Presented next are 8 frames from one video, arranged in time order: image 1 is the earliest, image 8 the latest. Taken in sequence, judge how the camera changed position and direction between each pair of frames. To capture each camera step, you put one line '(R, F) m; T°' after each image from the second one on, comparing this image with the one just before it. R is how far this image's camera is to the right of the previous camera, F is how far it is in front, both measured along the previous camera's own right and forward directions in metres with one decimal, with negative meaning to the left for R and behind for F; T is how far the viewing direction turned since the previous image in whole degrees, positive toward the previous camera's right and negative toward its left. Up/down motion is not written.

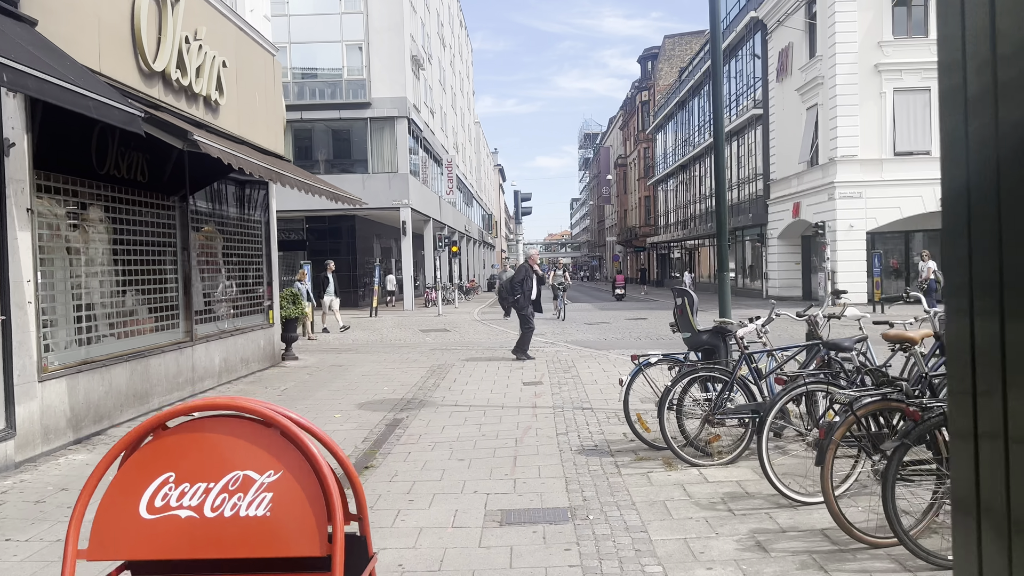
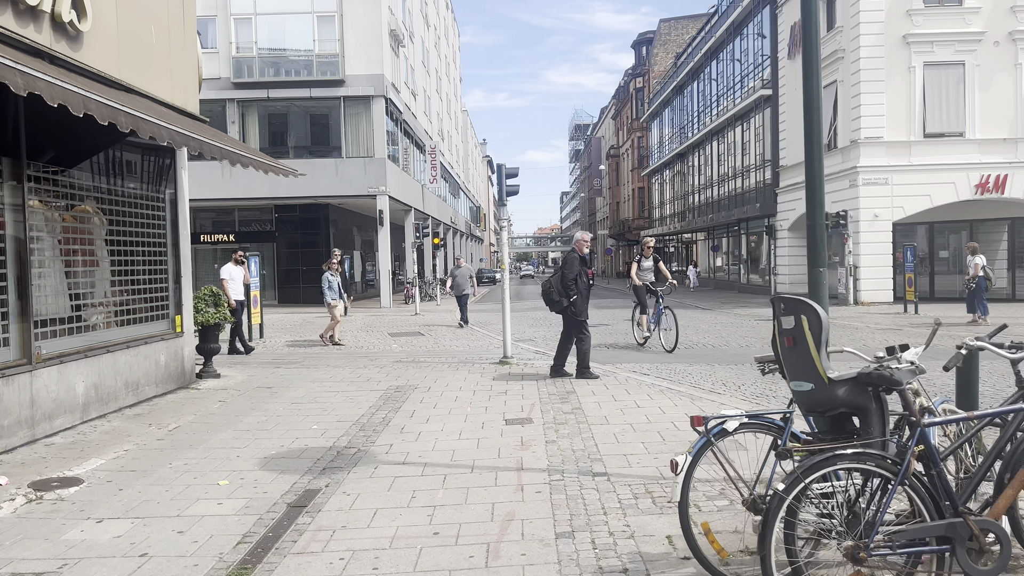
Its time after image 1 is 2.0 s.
(+0.1, +2.6) m; +1°
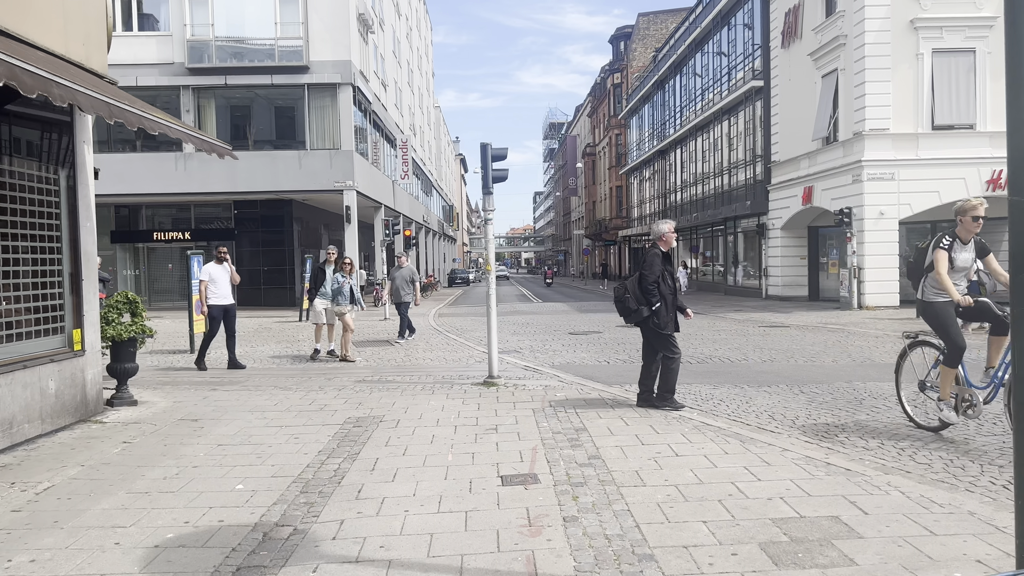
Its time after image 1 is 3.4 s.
(-0.2, +1.8) m; +2°
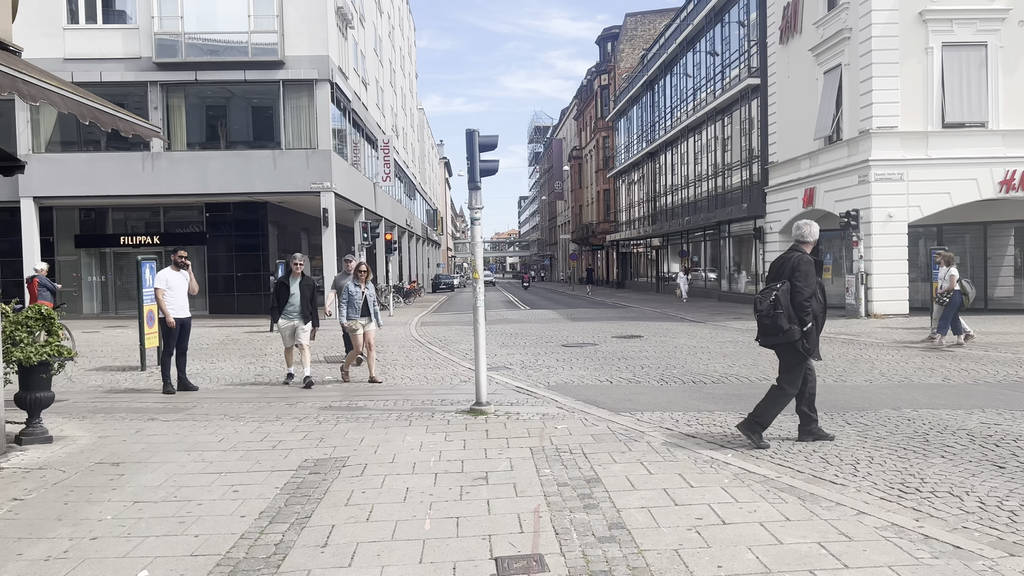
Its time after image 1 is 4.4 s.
(-0.1, +1.3) m; +1°
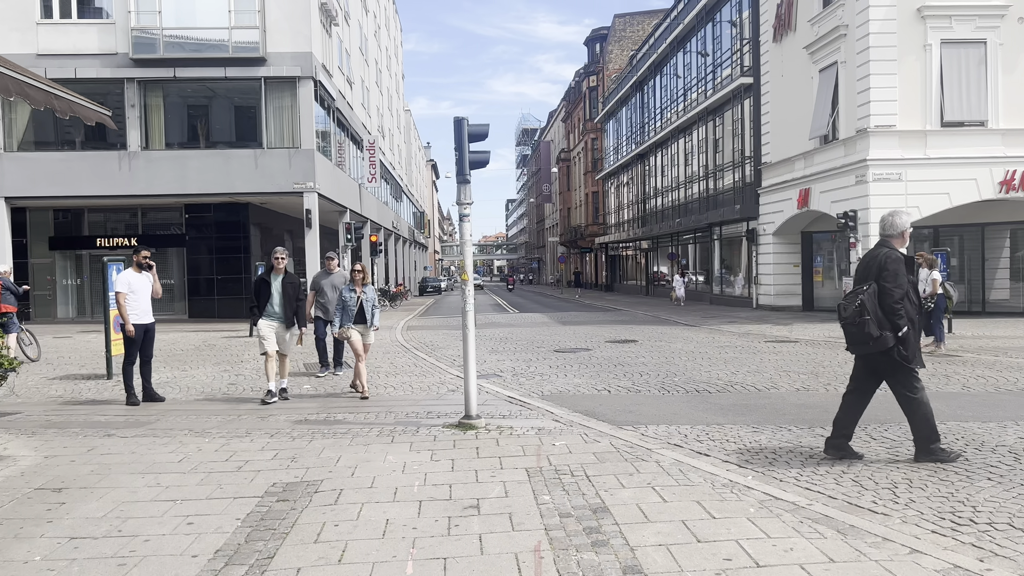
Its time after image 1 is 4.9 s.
(0.0, +0.6) m; +1°
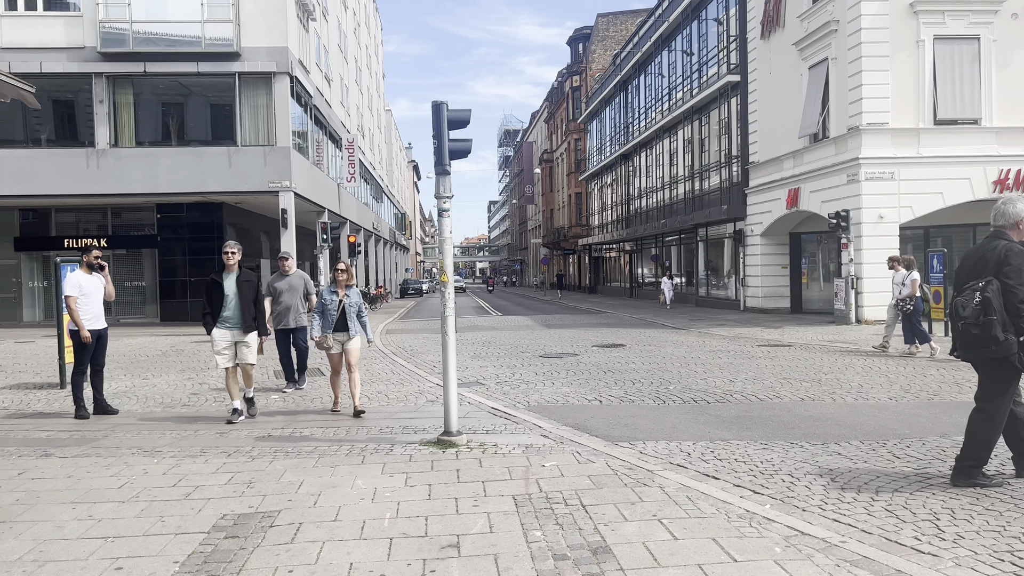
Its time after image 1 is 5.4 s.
(0.0, +0.6) m; +1°
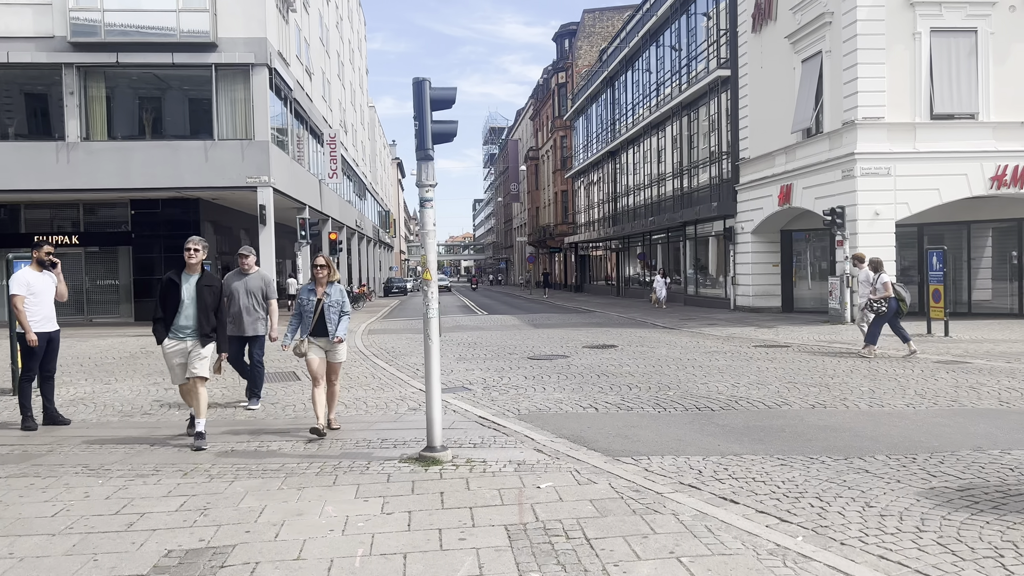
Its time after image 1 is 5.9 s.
(0.0, +0.6) m; +1°
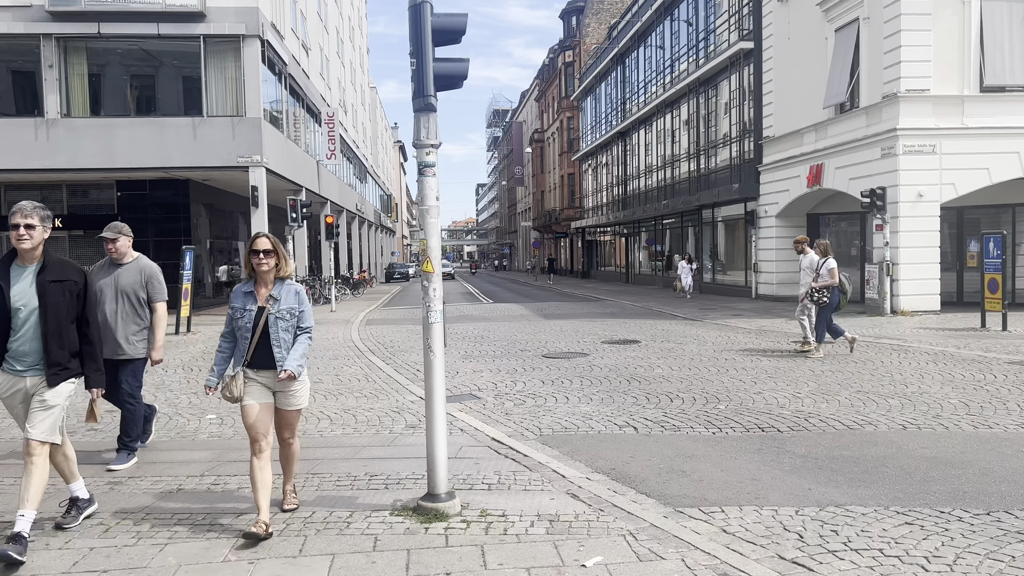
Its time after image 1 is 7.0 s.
(-0.1, +1.4) m; 0°
